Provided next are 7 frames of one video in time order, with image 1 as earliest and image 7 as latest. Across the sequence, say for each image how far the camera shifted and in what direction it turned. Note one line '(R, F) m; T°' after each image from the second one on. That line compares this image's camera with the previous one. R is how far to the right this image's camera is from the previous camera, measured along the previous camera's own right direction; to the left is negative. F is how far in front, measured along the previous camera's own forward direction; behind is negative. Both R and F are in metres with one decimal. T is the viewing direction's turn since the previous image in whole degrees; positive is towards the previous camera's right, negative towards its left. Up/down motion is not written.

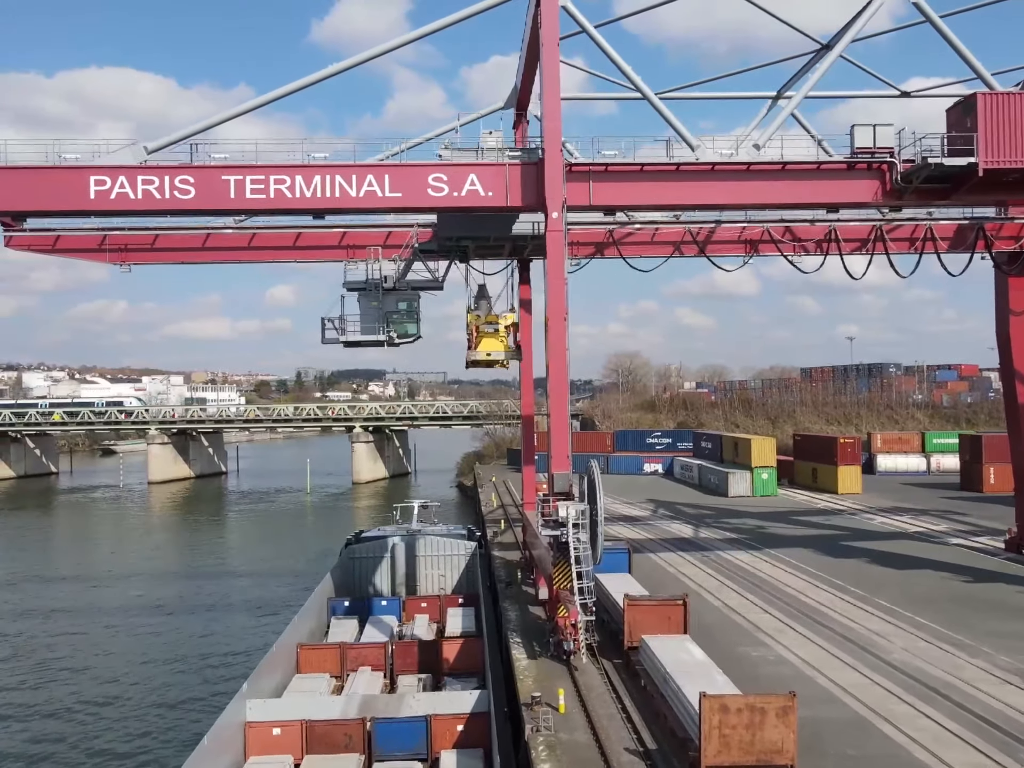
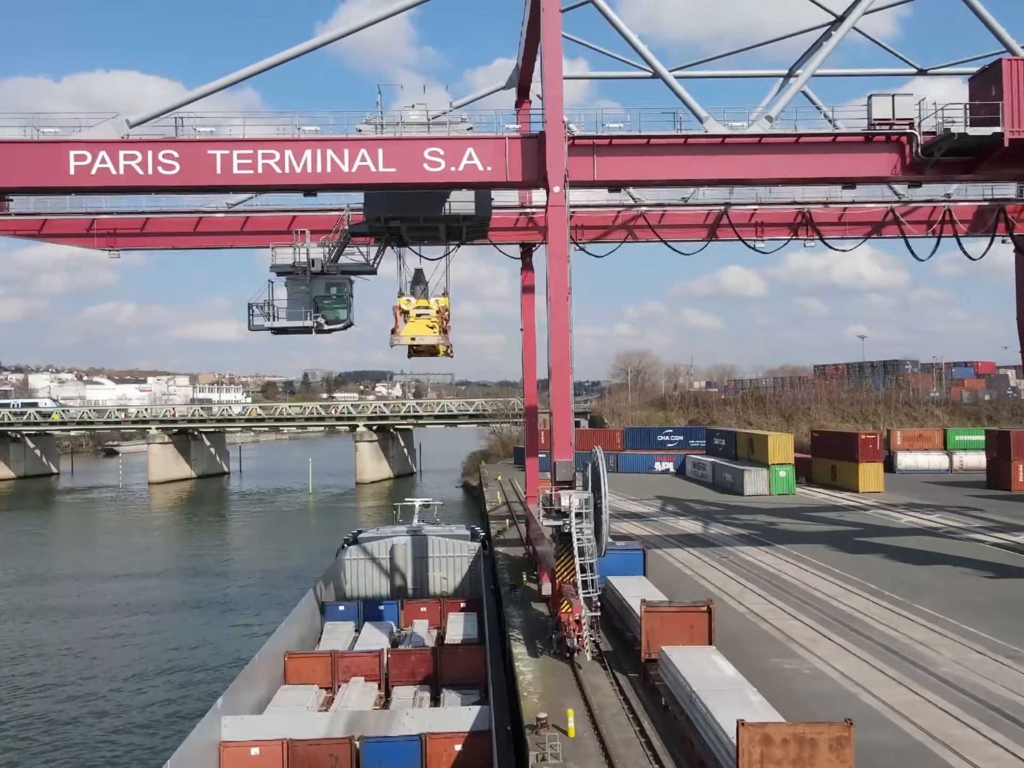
(0.0, +0.8) m; 0°
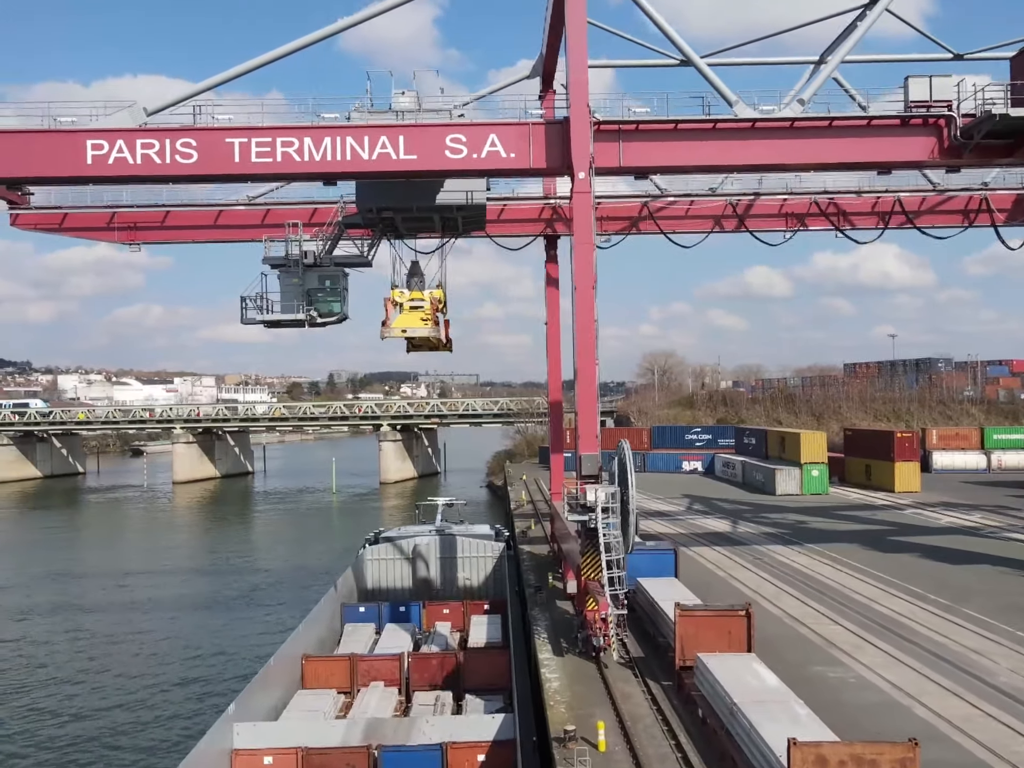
(0.0, +0.4) m; -1°
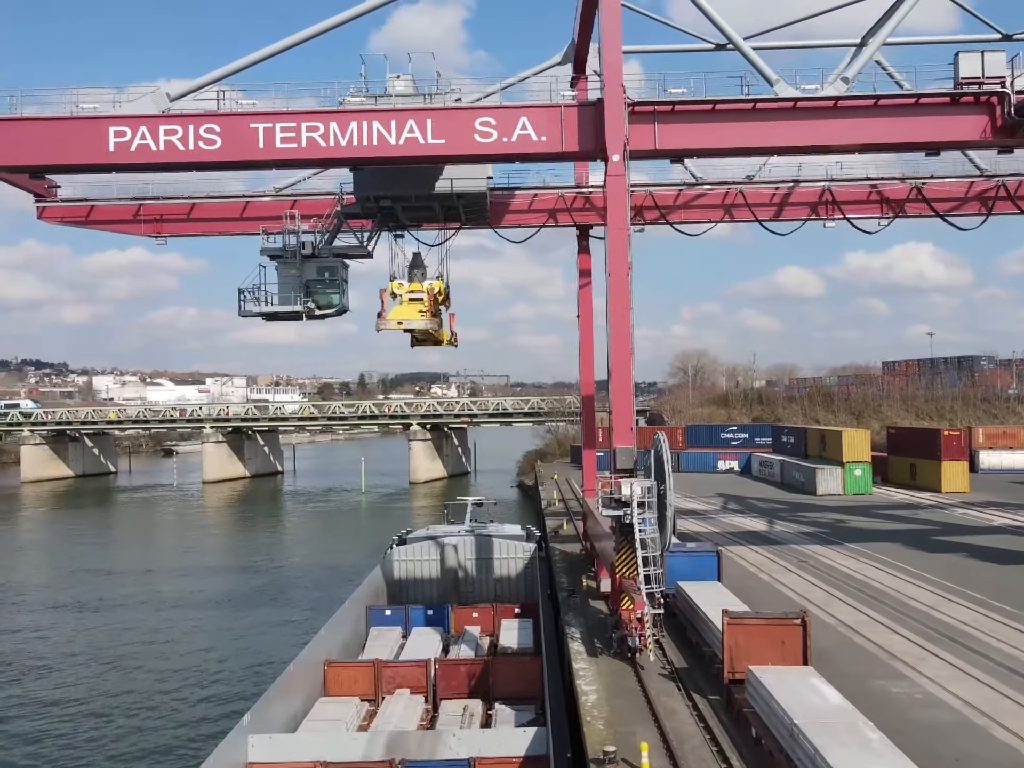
(0.0, +0.5) m; -2°
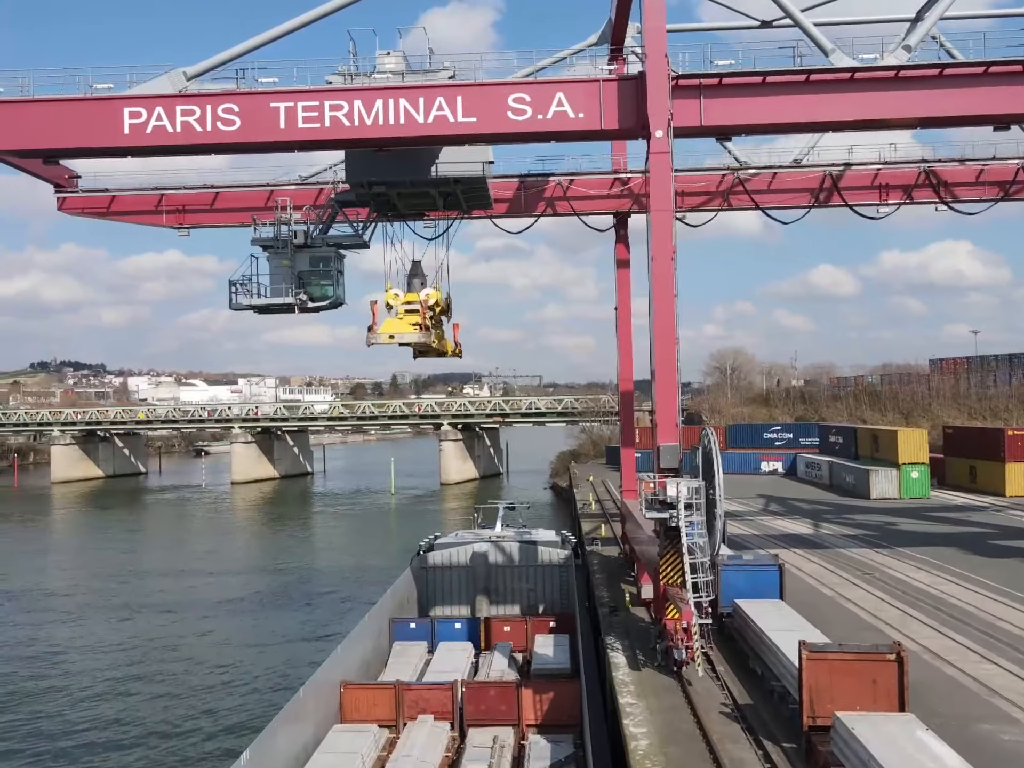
(0.0, +0.9) m; -2°
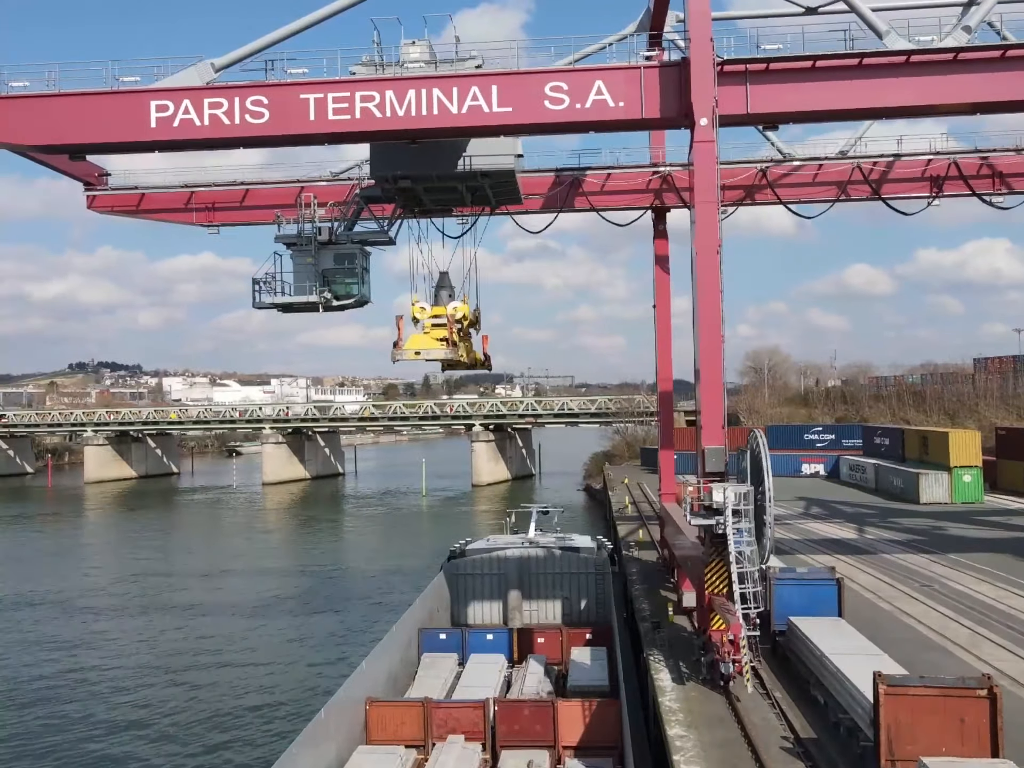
(0.0, +0.5) m; -2°
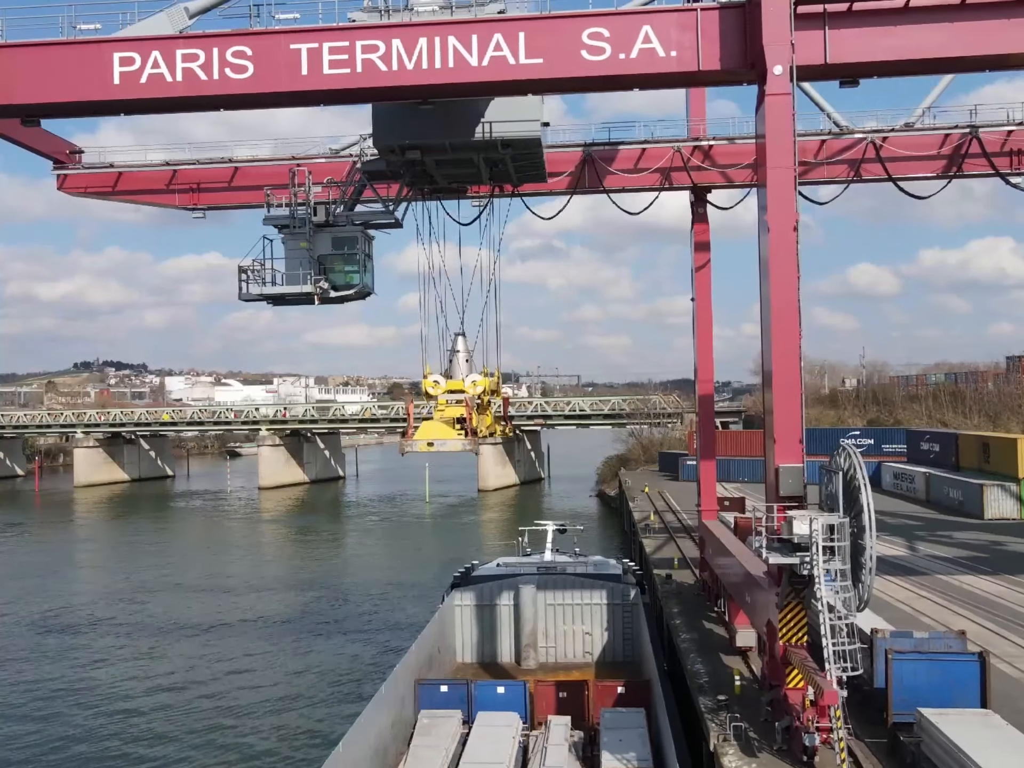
(-0.1, +1.8) m; 0°
